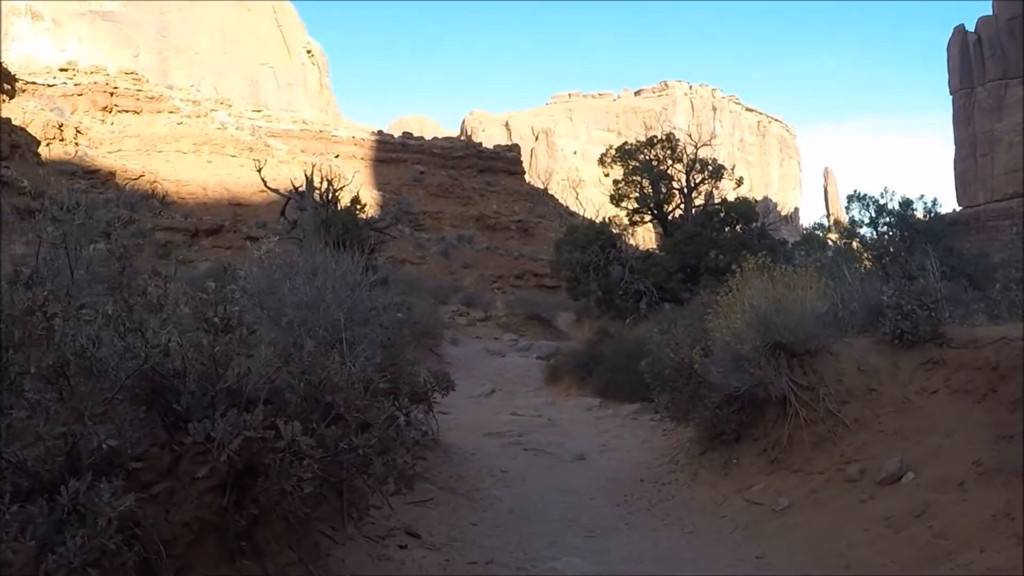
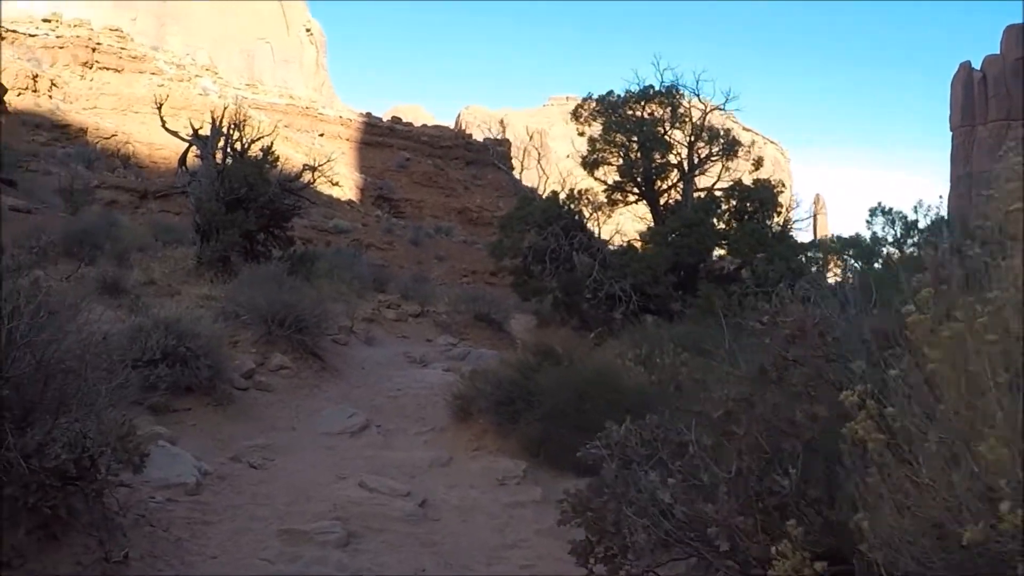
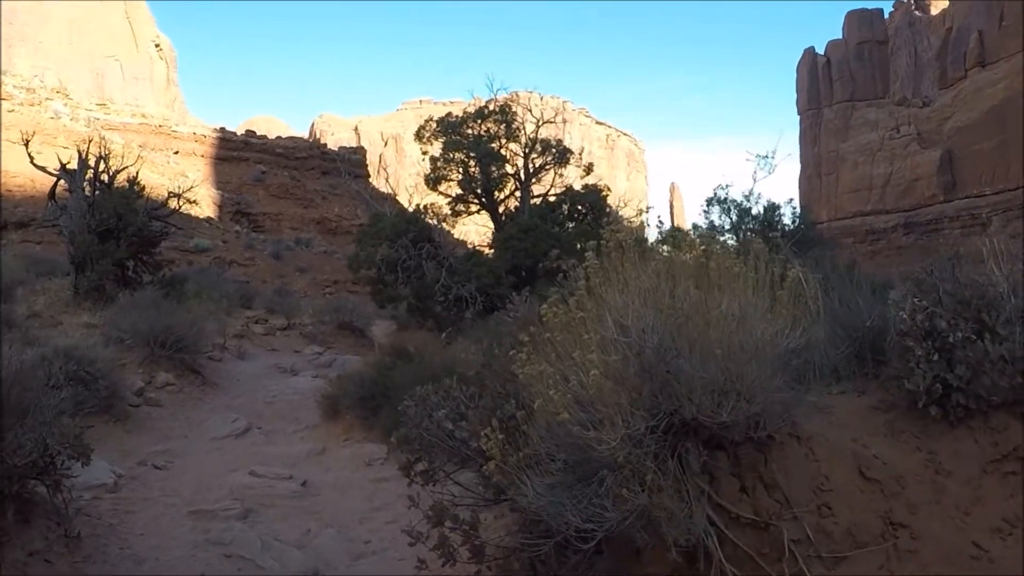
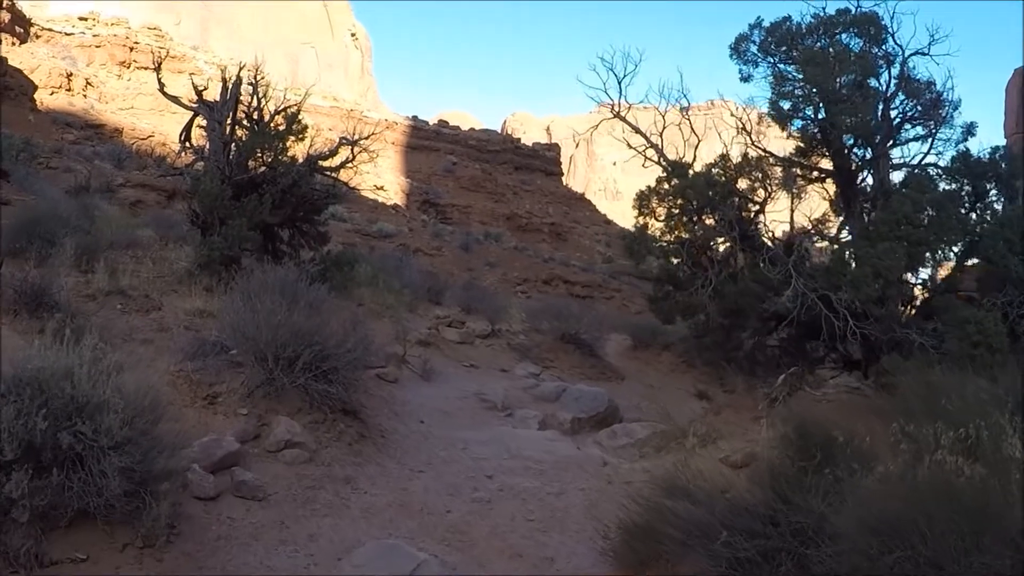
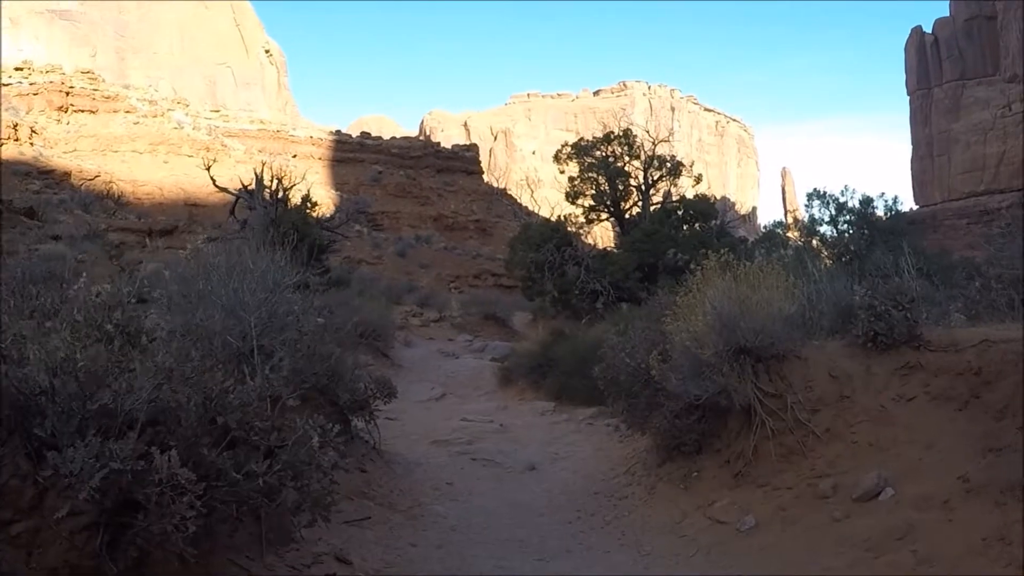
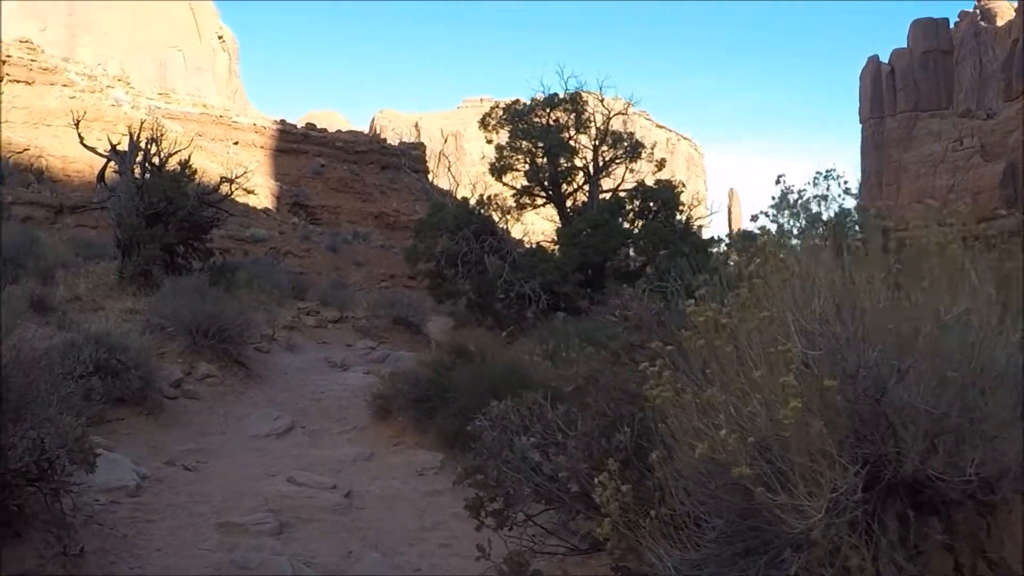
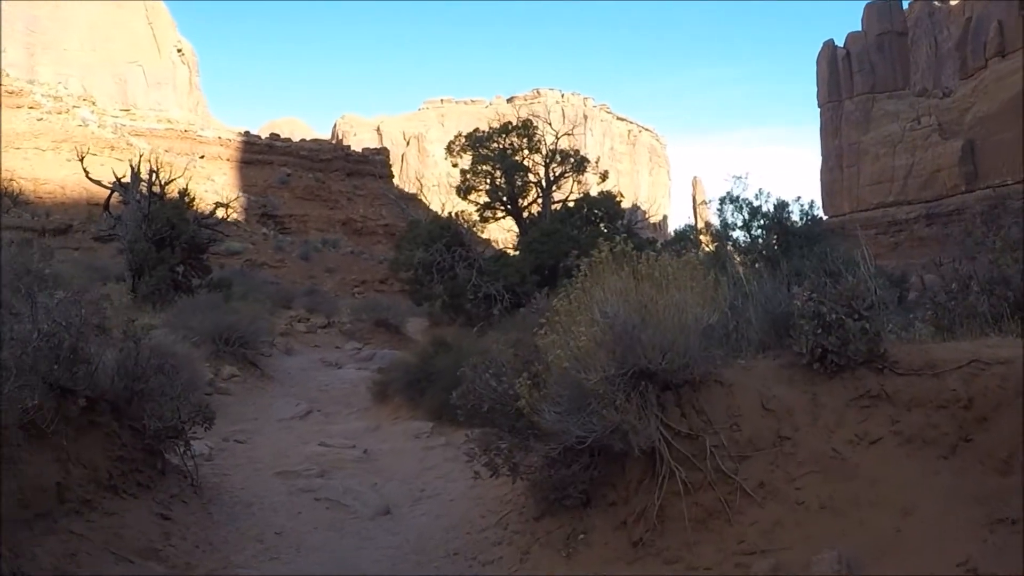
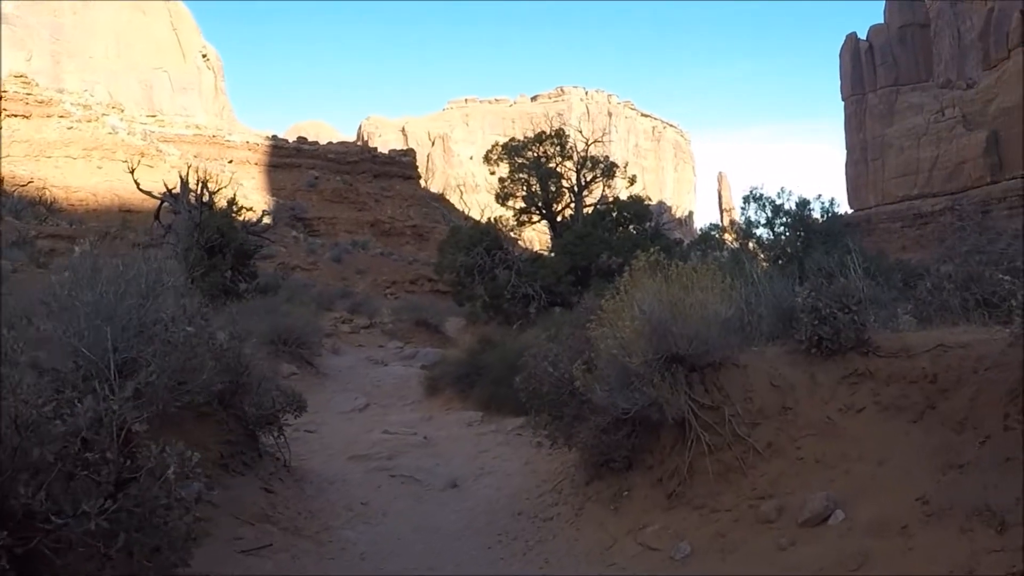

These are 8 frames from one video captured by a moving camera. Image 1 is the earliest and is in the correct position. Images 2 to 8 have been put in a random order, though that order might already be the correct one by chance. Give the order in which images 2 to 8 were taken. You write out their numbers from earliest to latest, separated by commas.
5, 8, 7, 3, 6, 2, 4
